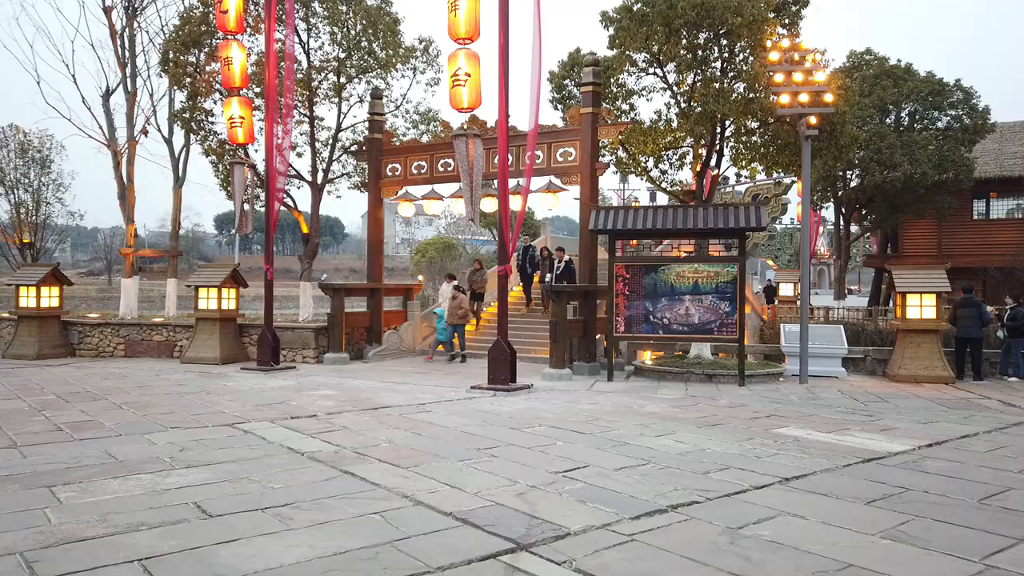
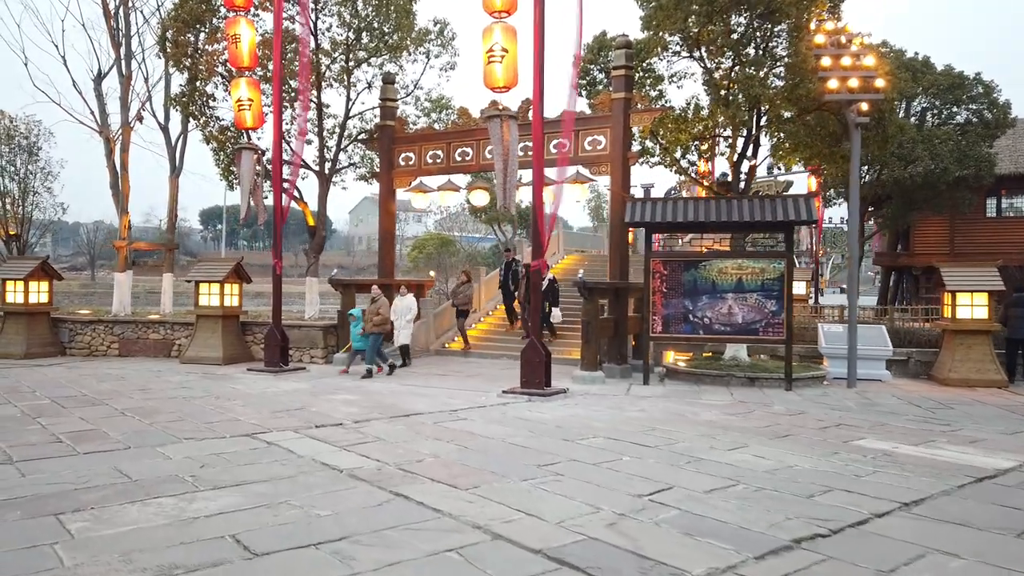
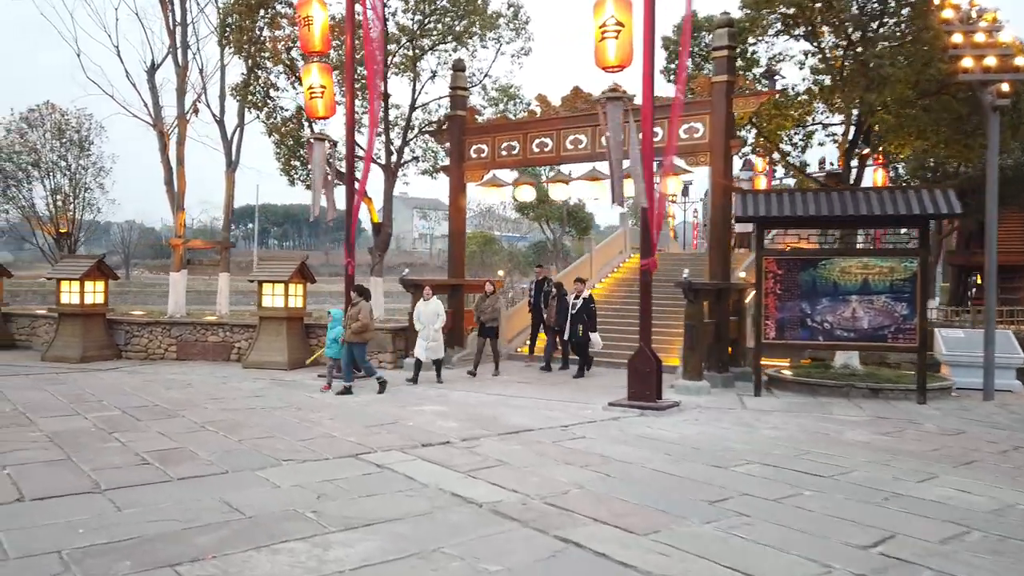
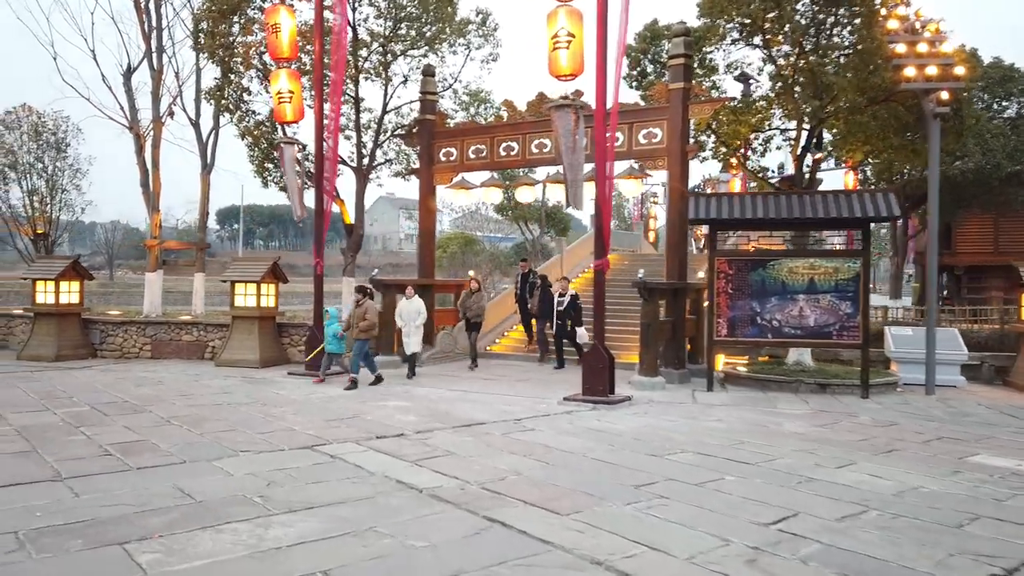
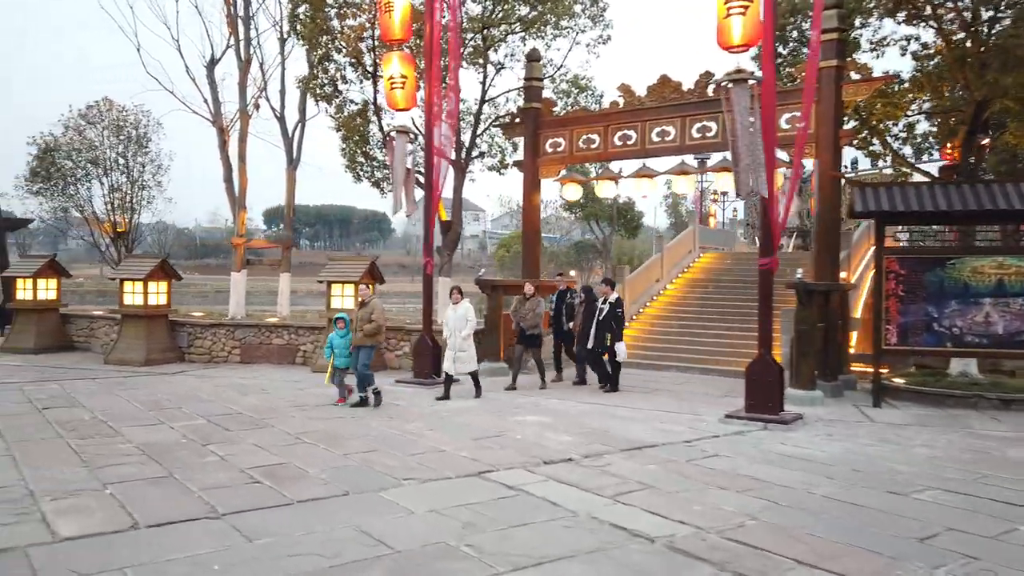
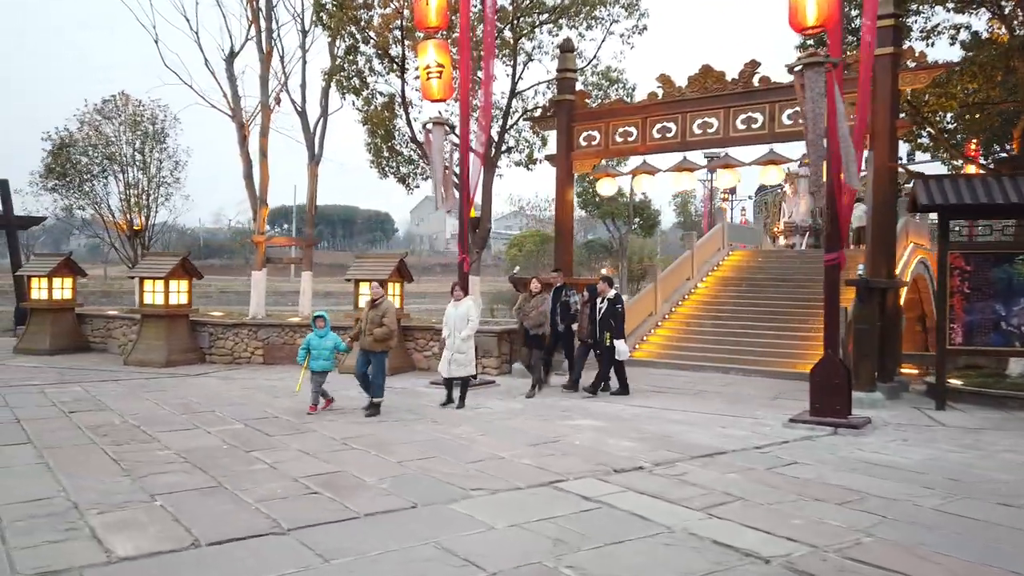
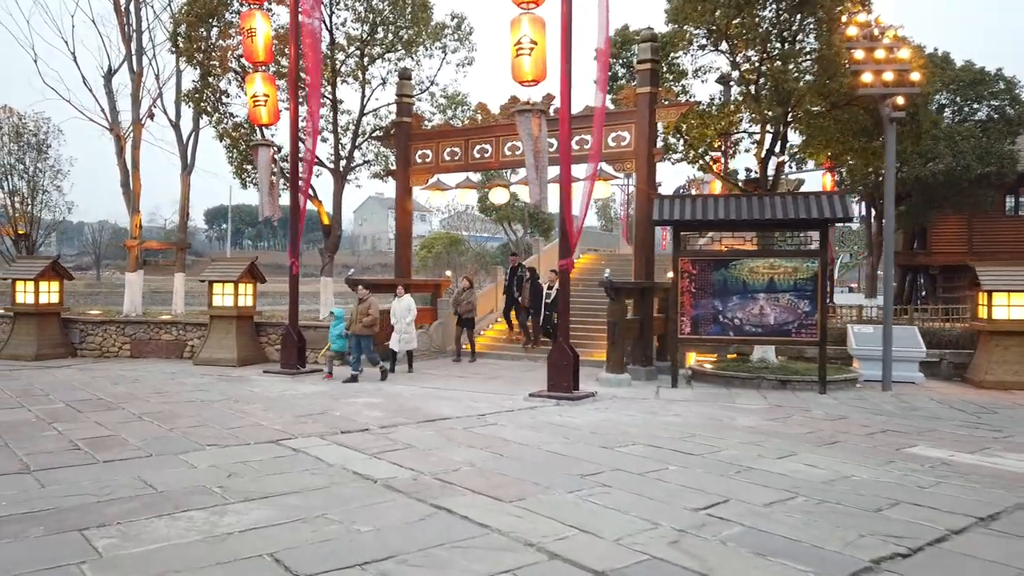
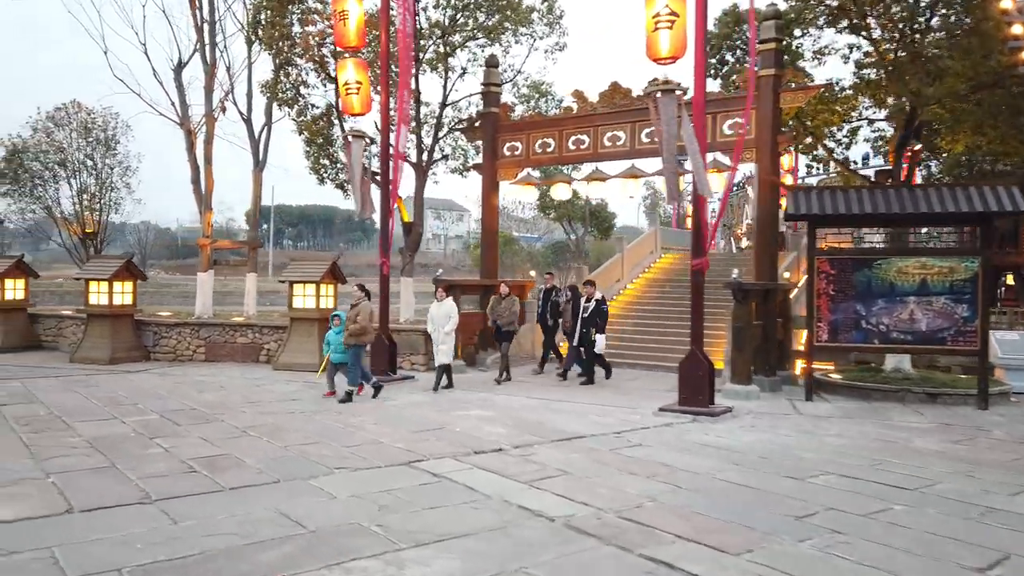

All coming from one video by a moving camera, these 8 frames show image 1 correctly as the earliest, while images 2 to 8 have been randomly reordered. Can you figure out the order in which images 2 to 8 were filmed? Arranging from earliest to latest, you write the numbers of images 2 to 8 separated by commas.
2, 7, 4, 3, 8, 5, 6
